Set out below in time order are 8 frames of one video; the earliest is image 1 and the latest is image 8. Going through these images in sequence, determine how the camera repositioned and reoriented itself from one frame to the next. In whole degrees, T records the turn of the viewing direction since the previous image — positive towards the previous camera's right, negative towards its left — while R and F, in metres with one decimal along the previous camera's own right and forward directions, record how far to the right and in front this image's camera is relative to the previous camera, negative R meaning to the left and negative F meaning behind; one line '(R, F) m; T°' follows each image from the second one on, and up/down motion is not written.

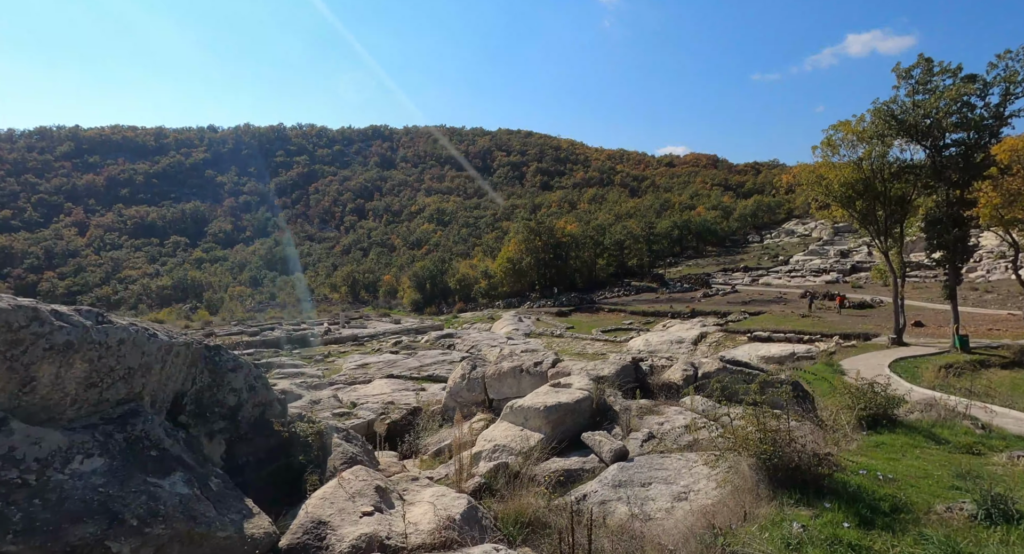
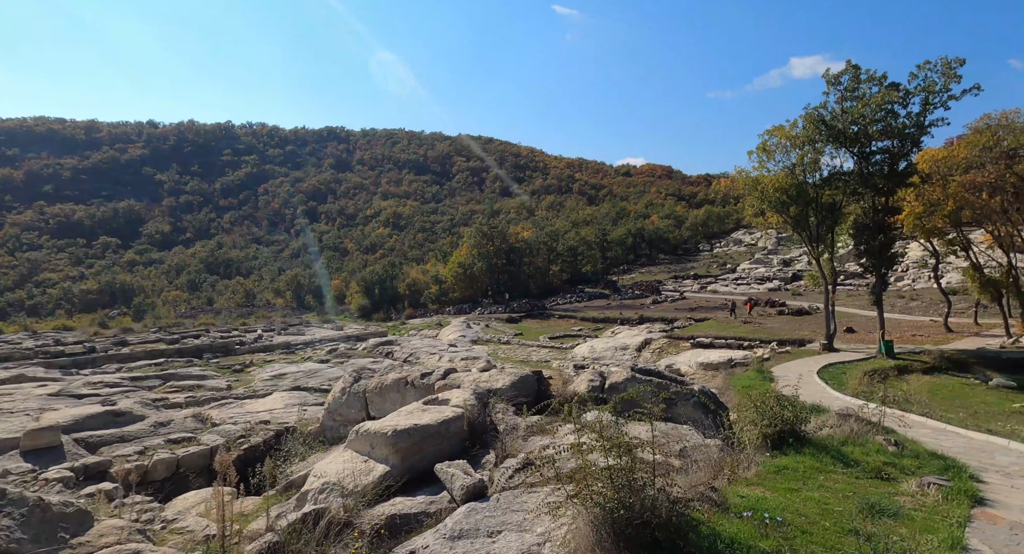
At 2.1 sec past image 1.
(+0.9, +0.9) m; +5°
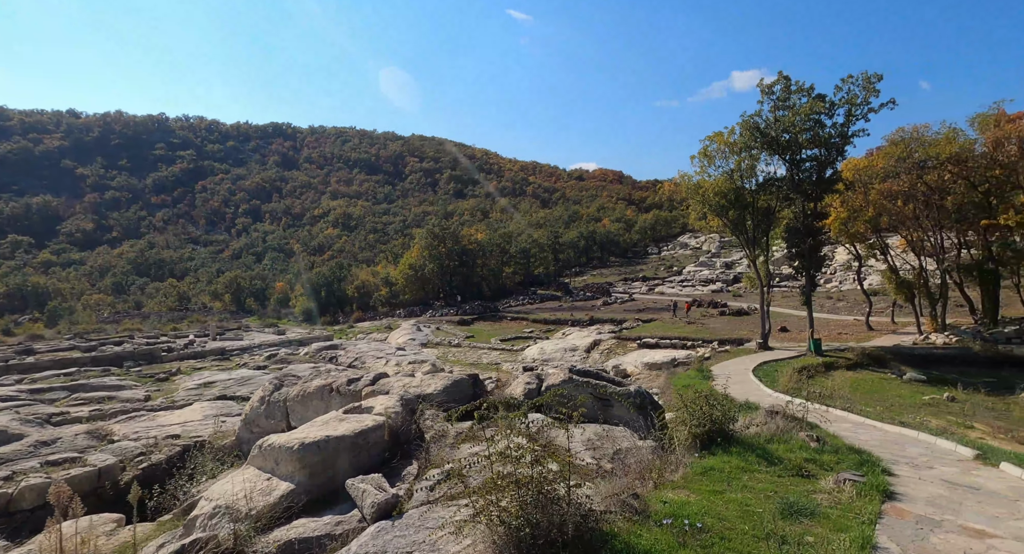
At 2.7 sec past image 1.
(+0.2, +0.2) m; +5°
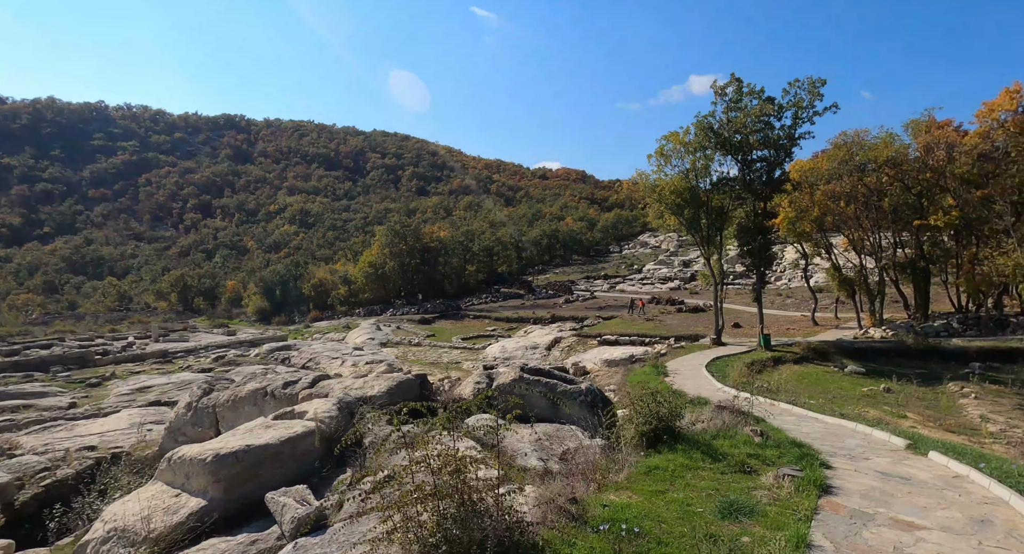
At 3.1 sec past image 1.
(+0.2, +0.2) m; +4°
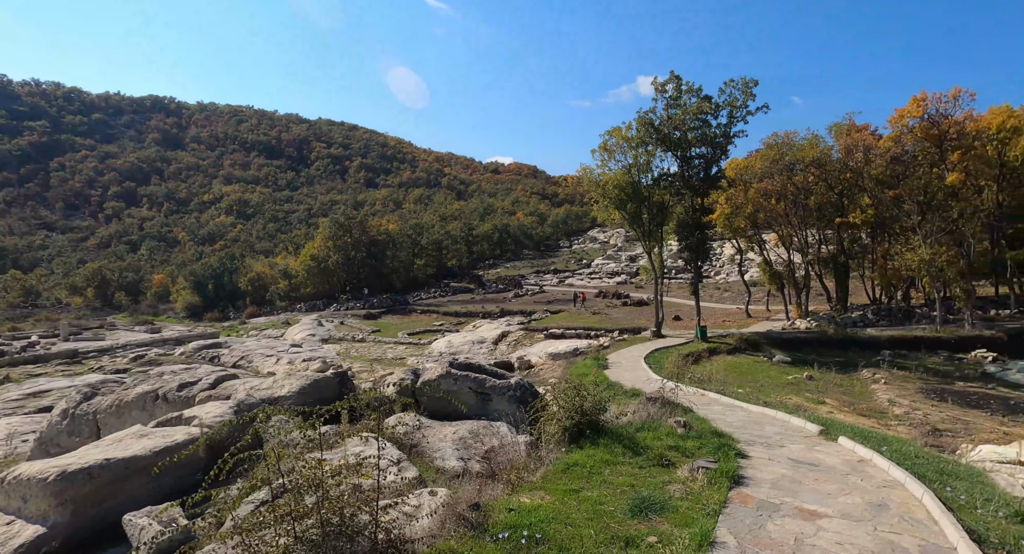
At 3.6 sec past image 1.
(+0.3, +0.2) m; +5°
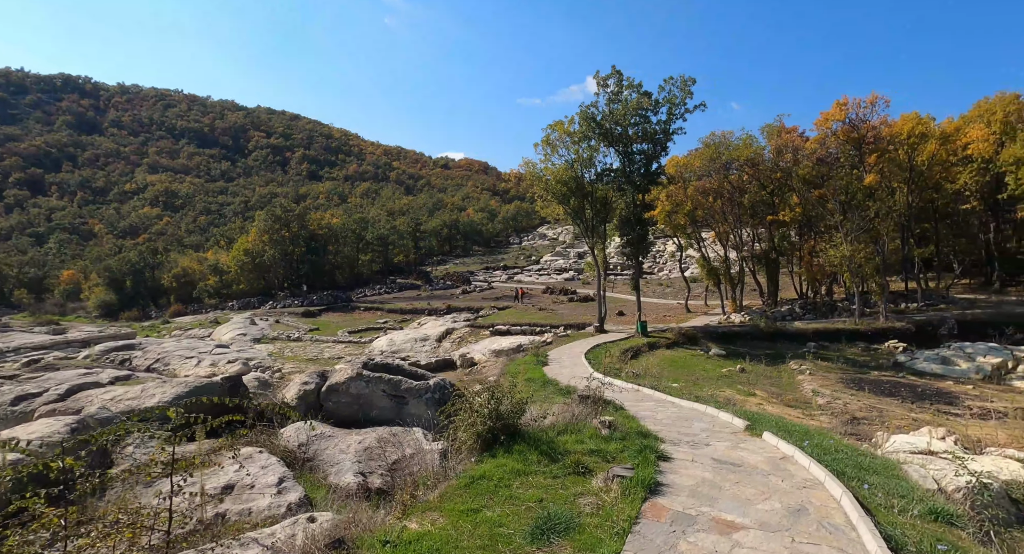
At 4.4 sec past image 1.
(+0.4, +0.5) m; +5°
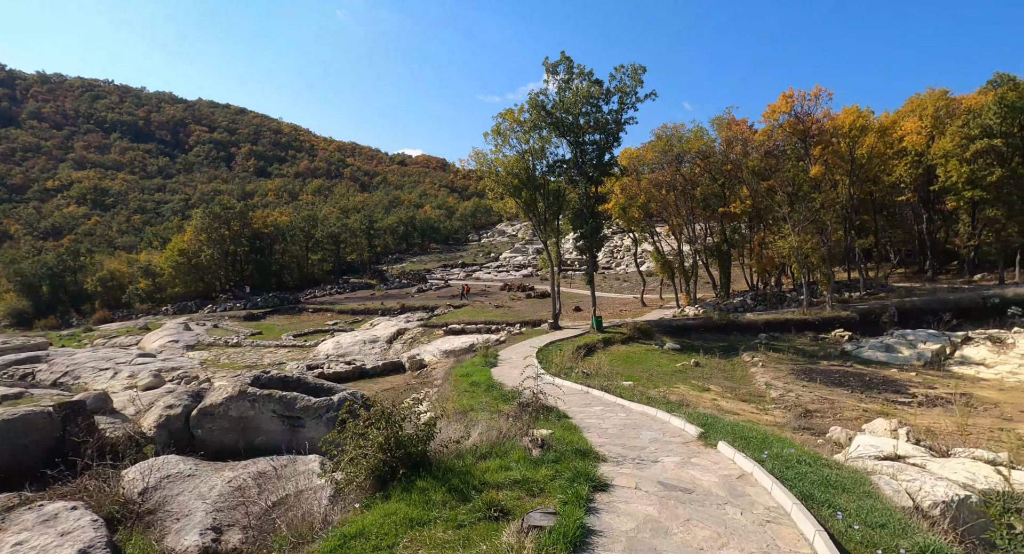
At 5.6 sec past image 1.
(+0.5, +1.0) m; +4°
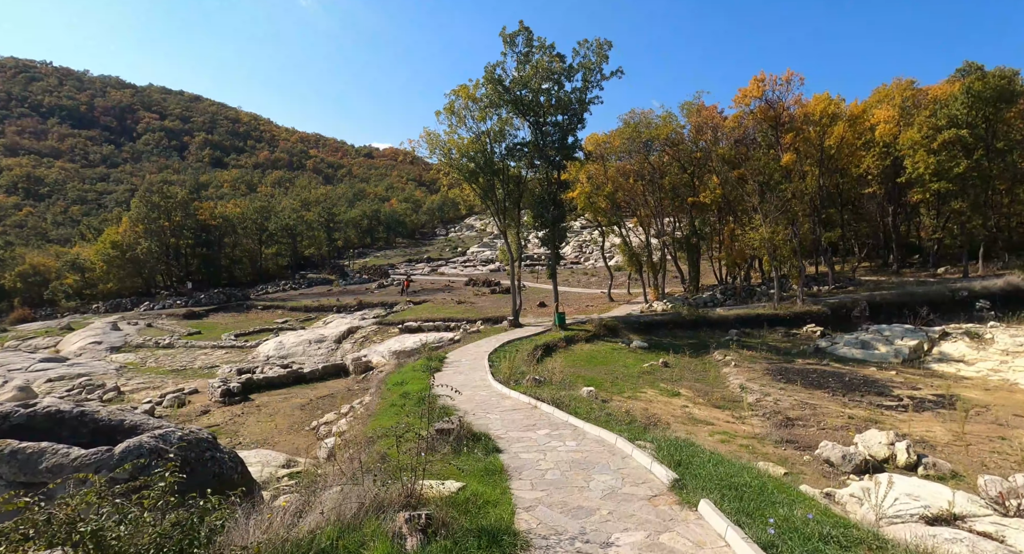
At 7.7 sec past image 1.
(+0.7, +2.0) m; +3°
